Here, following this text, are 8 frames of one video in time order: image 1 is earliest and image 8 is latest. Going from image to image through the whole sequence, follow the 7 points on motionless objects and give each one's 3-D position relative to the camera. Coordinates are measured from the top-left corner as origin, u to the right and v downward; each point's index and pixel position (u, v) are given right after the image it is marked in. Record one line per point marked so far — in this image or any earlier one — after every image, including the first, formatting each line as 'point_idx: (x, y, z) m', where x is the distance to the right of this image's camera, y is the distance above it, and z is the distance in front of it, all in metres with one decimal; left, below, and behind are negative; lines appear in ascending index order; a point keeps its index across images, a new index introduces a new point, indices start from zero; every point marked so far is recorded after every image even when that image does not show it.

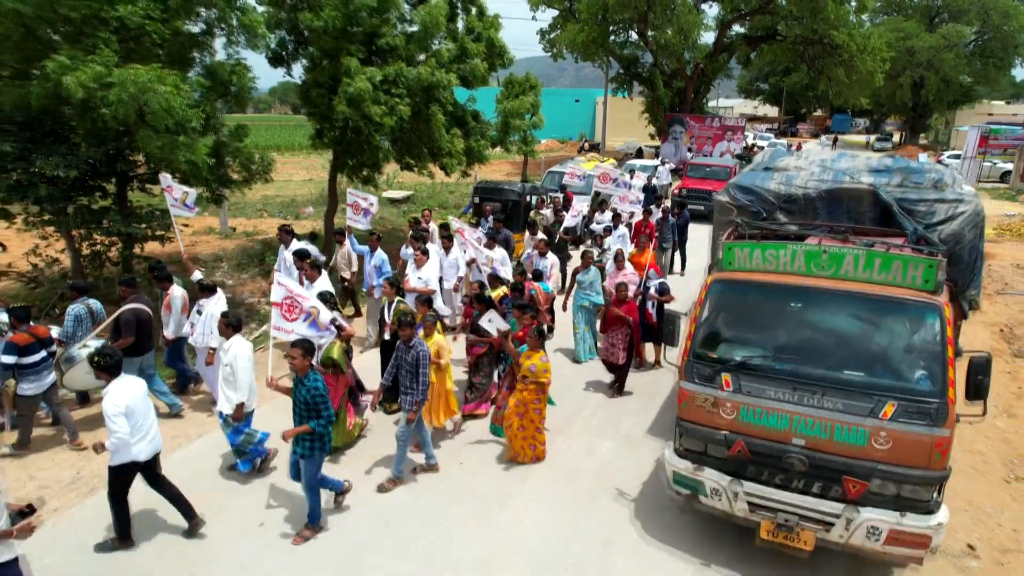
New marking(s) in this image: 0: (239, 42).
0: (-4.2, +3.9, +10.0) m
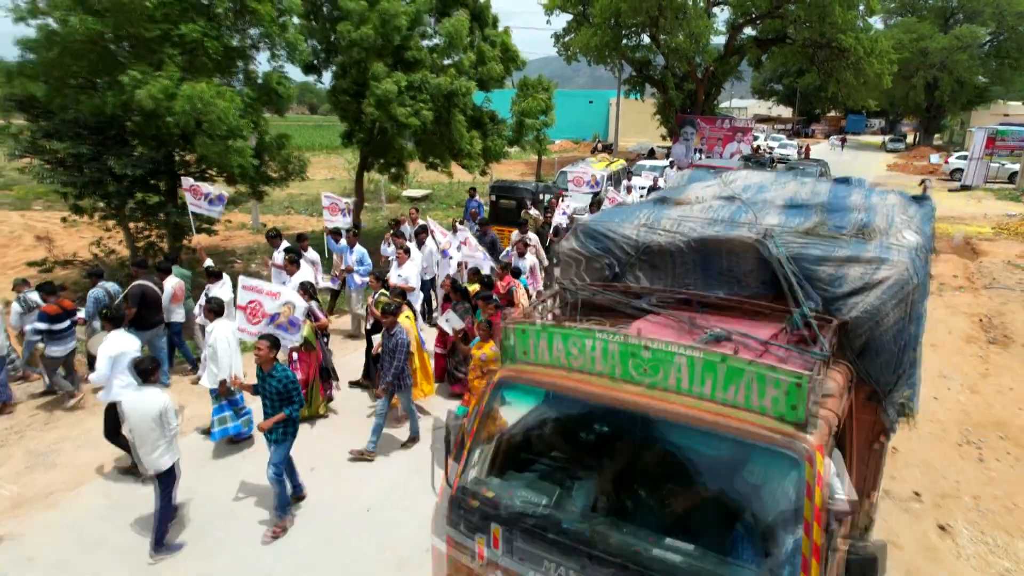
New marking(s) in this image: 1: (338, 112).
0: (-4.0, +4.1, +11.1) m
1: (-3.5, +3.6, +13.1) m
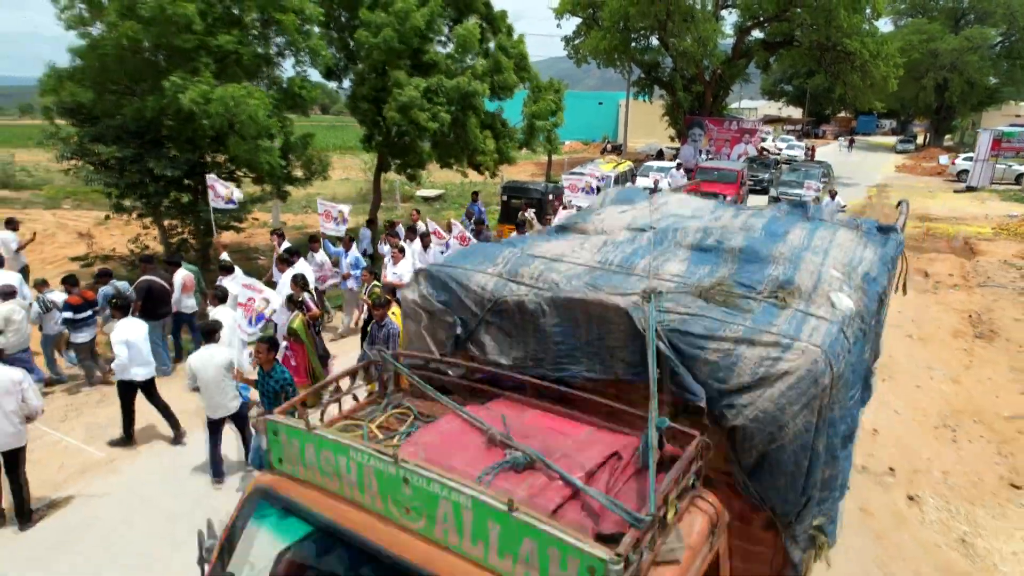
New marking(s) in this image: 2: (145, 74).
0: (-3.8, +4.2, +11.8) m
1: (-3.3, +3.7, +13.8) m
2: (-6.0, +3.5, +10.5) m
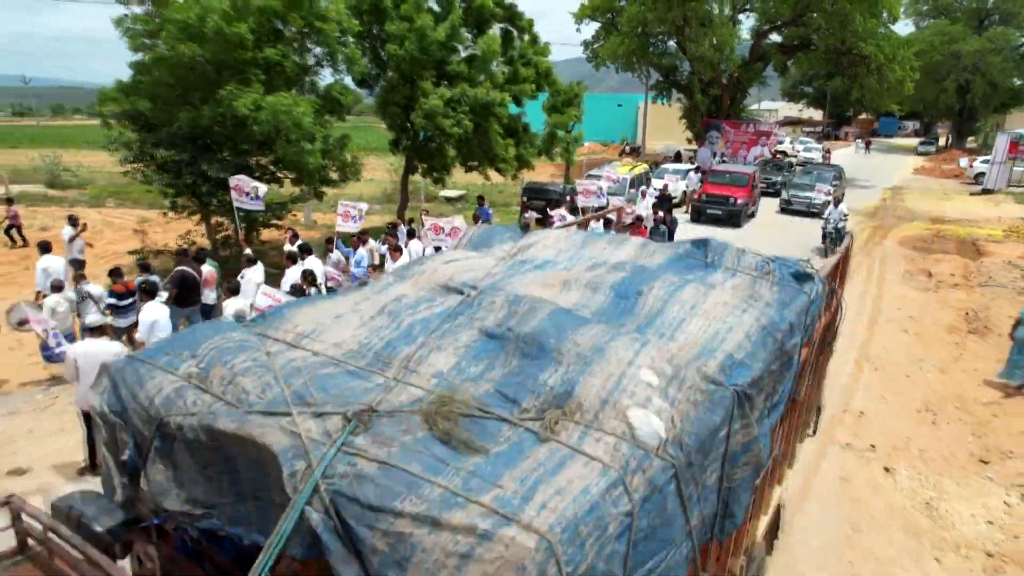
0: (-3.4, +4.3, +12.8) m
1: (-2.8, +3.8, +14.8) m
2: (-5.6, +3.6, +11.6) m
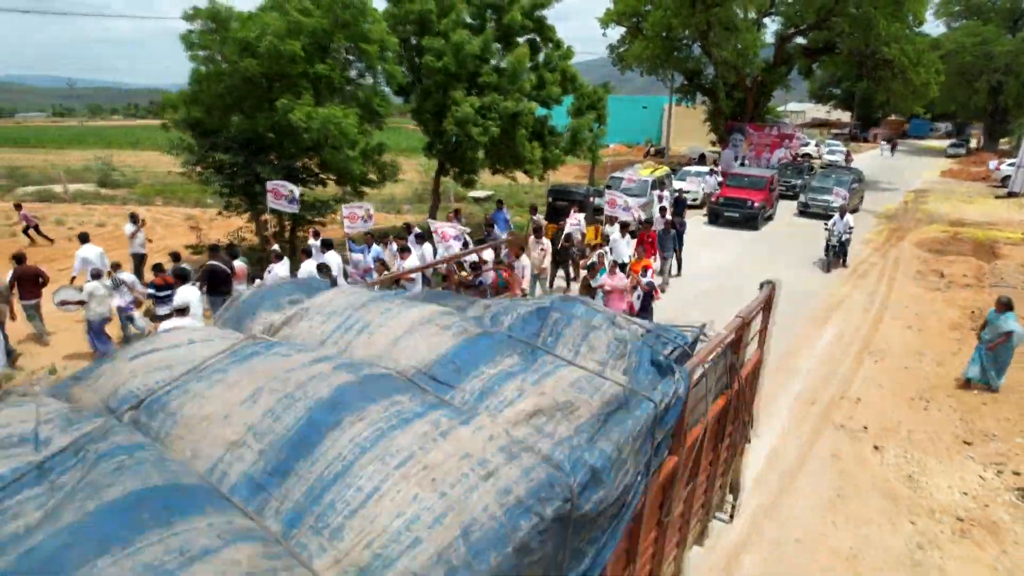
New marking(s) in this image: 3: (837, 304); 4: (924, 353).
0: (-2.8, +4.4, +13.8) m
1: (-2.2, +3.9, +15.8) m
2: (-5.1, +3.8, +12.7) m
3: (+6.9, -0.3, +13.7) m
4: (+7.1, -1.1, +11.2) m
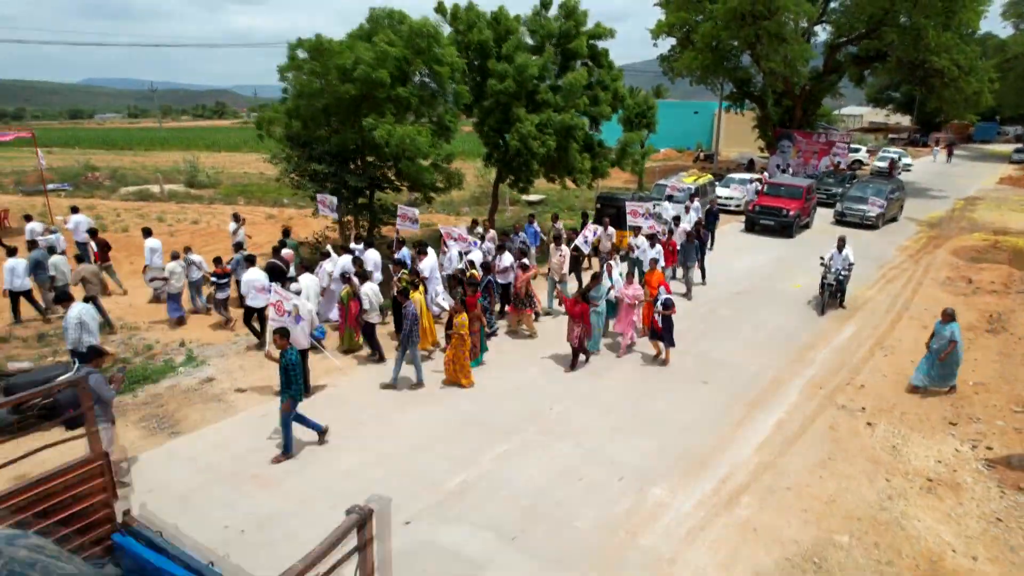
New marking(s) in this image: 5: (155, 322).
0: (-1.5, +4.6, +15.8) m
1: (-0.8, +4.1, +17.7) m
2: (-3.9, +4.0, +14.8) m
3: (+8.0, -0.4, +15.0) m
4: (+8.1, -1.2, +12.4) m
5: (-7.9, -0.8, +14.4) m
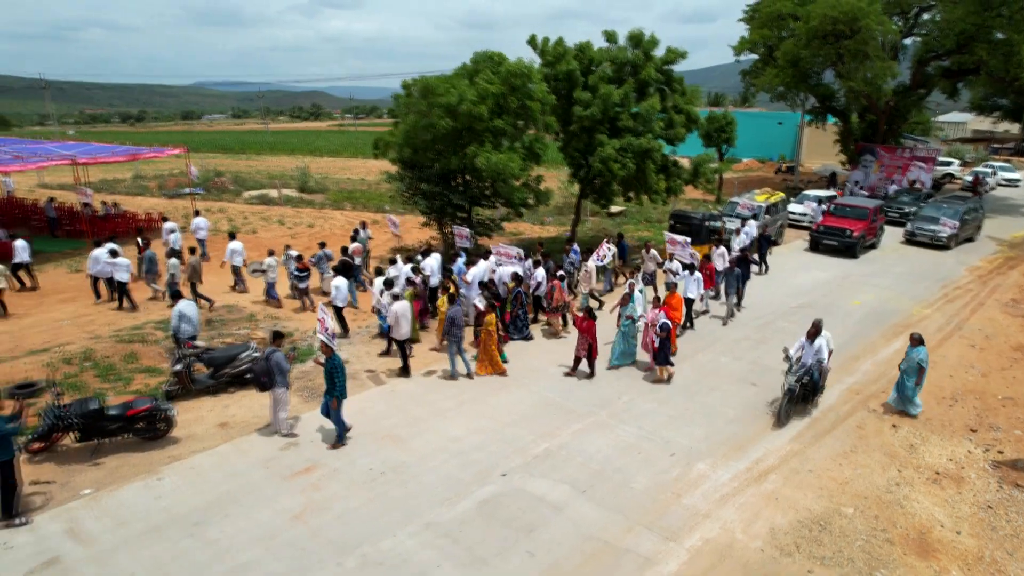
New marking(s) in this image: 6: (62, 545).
0: (+0.8, +4.4, +18.1) m
1: (+1.7, +3.9, +19.9) m
2: (-1.7, +3.9, +17.4) m
3: (+10.0, -0.8, +16.1) m
4: (+9.7, -1.6, +13.6) m
5: (-5.9, -0.7, +17.5) m
6: (-5.2, -3.0, +7.6) m
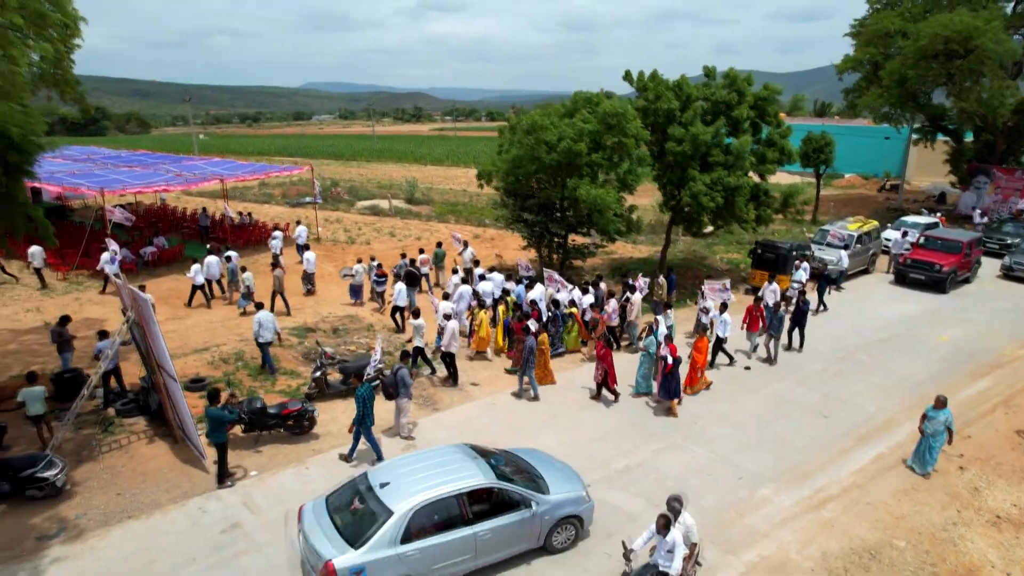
0: (+3.6, +3.8, +19.3) m
1: (+4.8, +3.2, +21.0) m
2: (+1.1, +3.3, +19.0) m
3: (+12.3, -1.9, +16.1) m
4: (+11.6, -2.6, +13.7) m
5: (-3.3, -1.1, +19.7) m
6: (-4.1, -3.4, +9.8) m
